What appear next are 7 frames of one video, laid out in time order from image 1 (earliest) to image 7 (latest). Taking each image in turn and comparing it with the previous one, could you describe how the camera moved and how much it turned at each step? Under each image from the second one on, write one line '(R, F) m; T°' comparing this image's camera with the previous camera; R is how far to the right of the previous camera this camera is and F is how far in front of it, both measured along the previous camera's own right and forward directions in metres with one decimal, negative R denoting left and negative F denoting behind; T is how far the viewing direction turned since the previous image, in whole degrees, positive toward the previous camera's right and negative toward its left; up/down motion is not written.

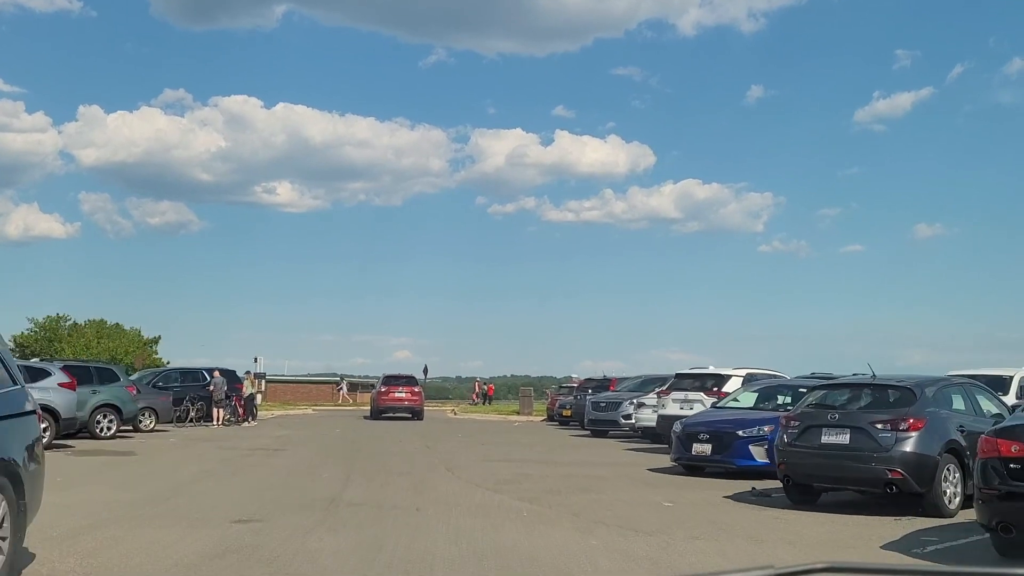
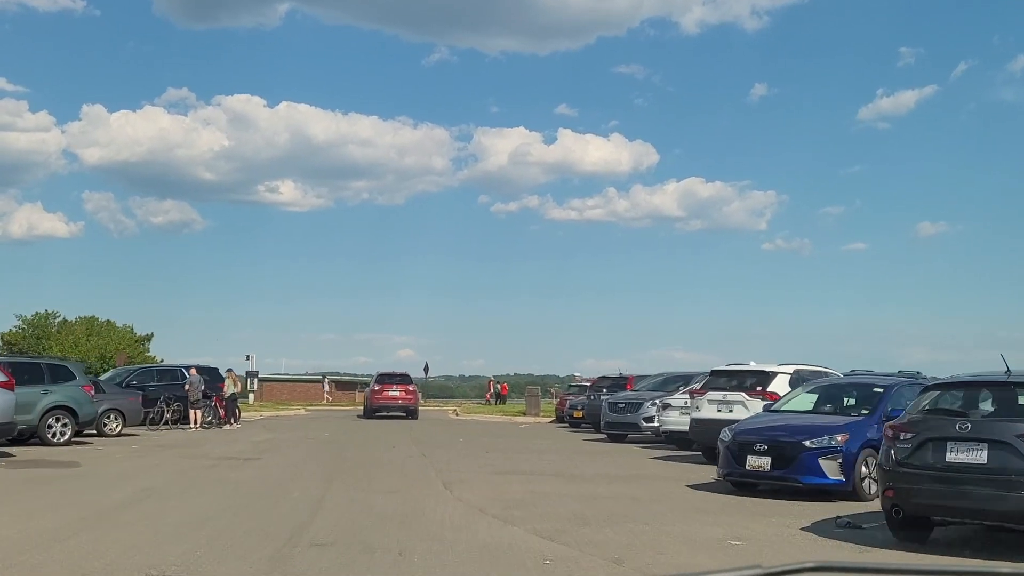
(-0.1, +2.7) m; 0°
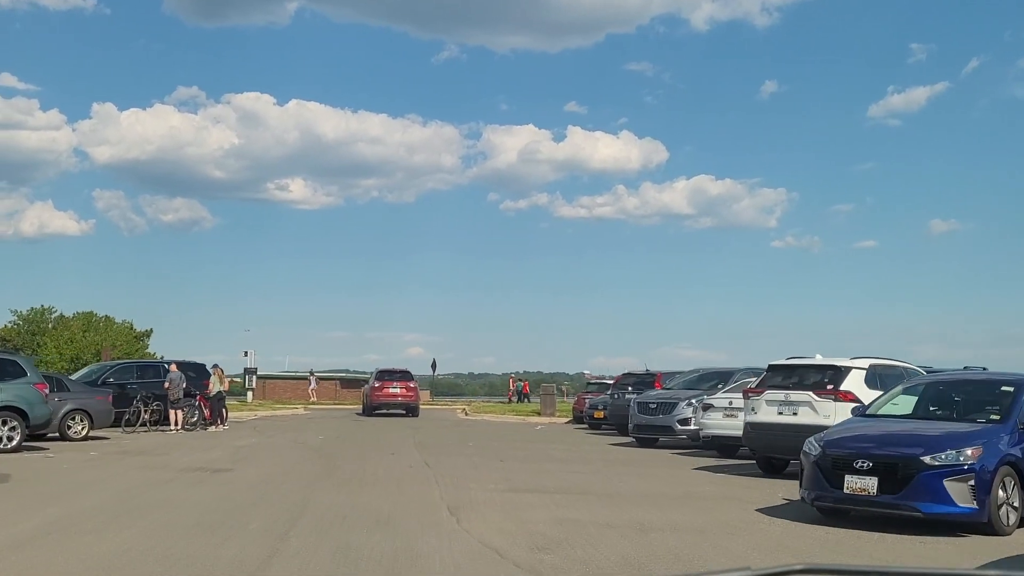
(-0.1, +2.8) m; -1°
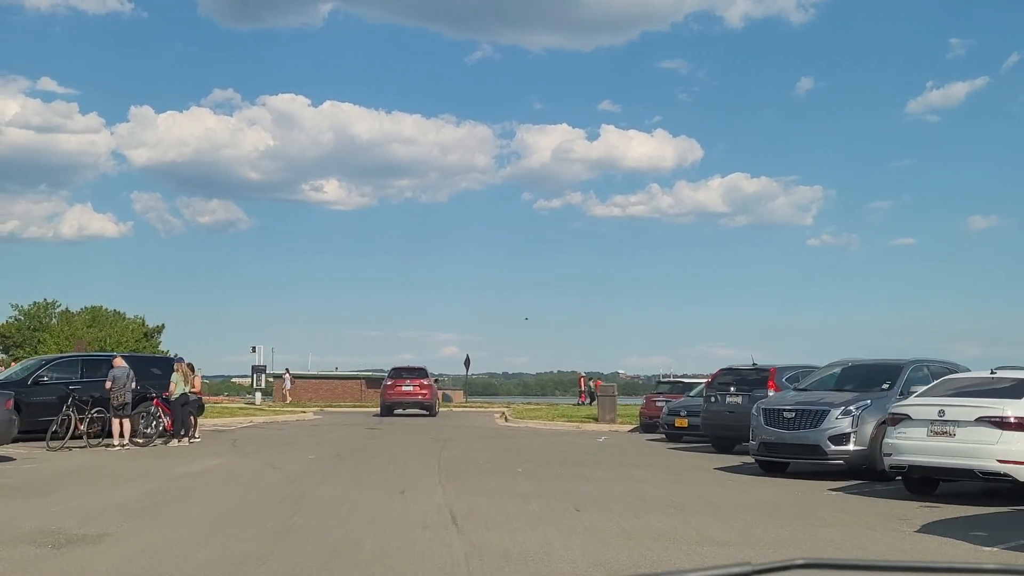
(-0.5, +6.5) m; -2°
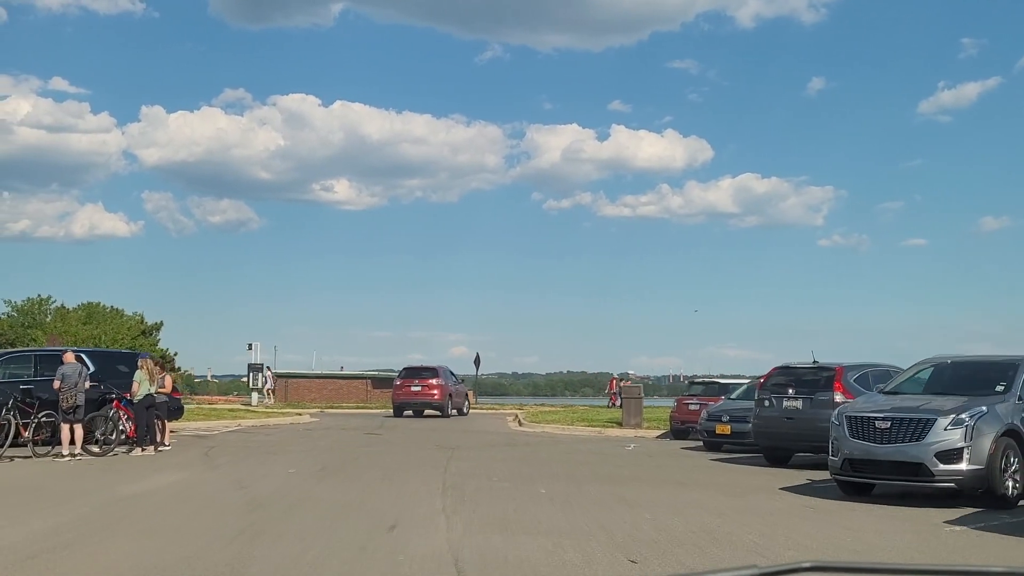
(-0.1, +2.8) m; -1°
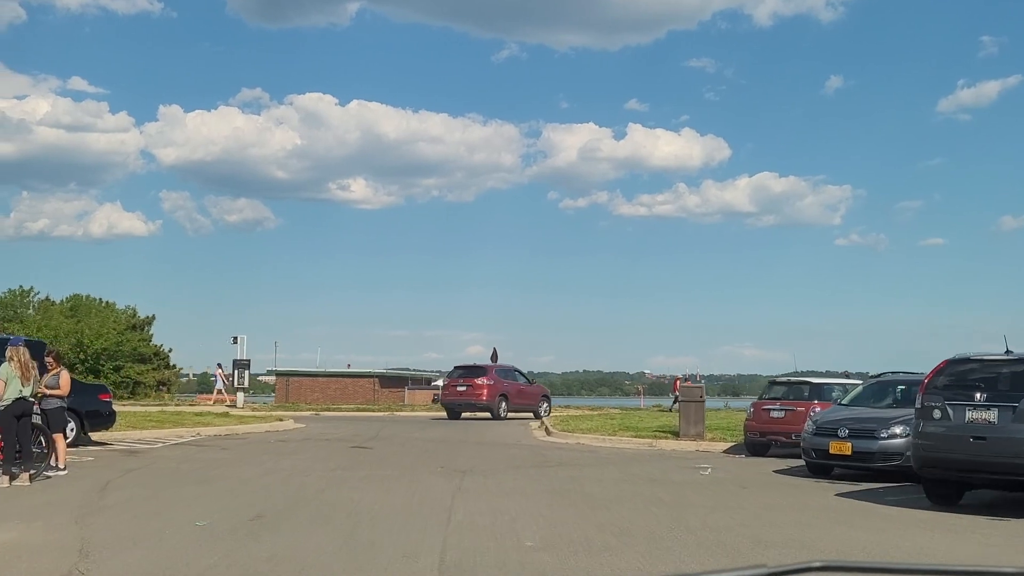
(-0.2, +5.3) m; -1°
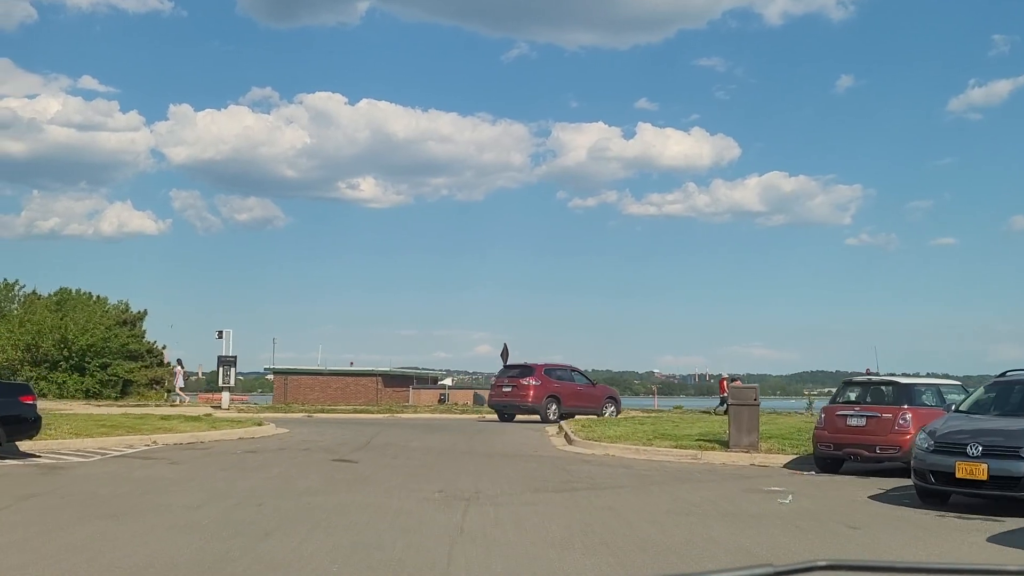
(-0.1, +3.4) m; -1°
